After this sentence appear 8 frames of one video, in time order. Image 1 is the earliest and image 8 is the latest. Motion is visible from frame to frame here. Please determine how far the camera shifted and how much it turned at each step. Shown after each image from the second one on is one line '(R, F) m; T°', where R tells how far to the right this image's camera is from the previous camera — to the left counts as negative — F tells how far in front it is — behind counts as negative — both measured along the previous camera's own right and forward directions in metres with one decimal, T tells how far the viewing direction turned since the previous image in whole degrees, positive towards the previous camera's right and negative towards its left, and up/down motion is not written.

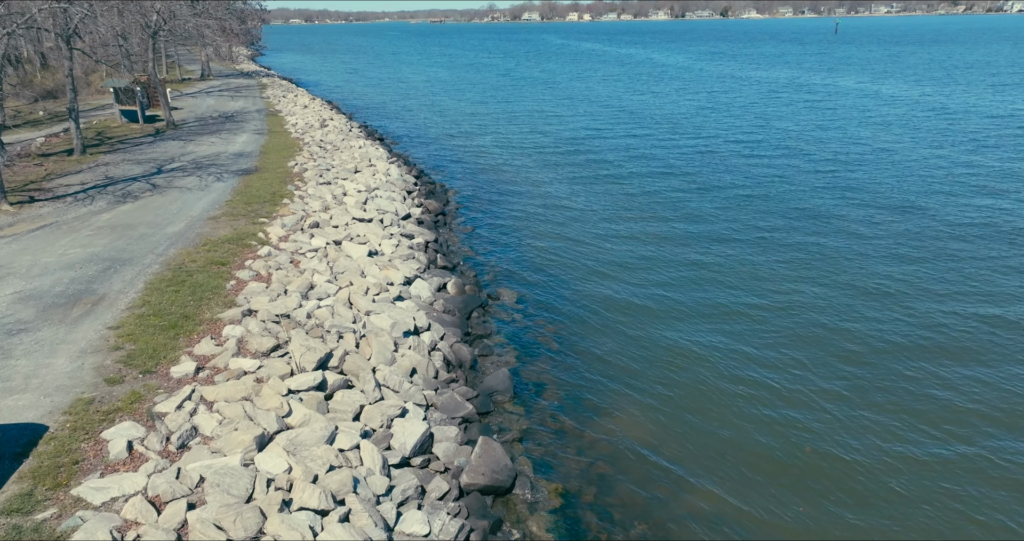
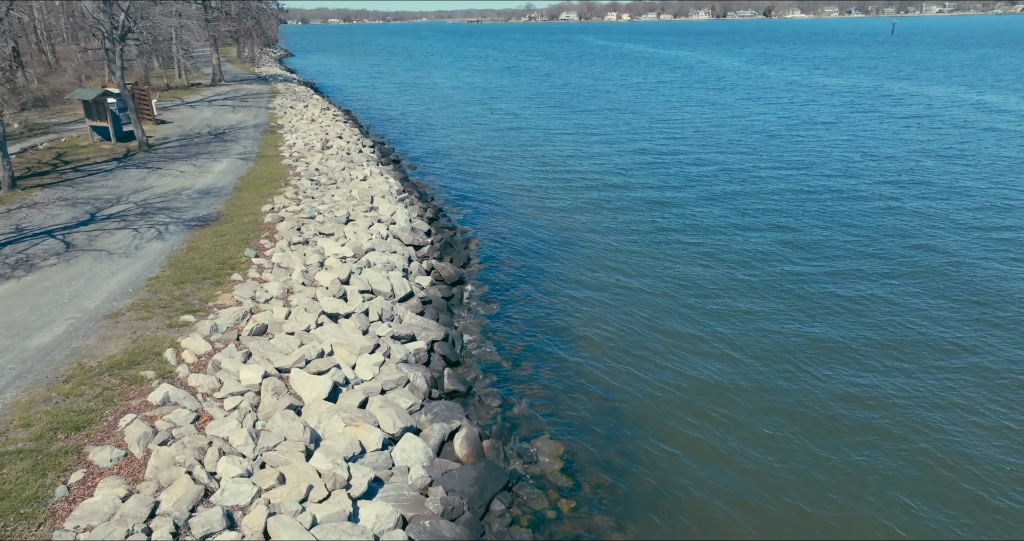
(-0.2, +4.8) m; -3°
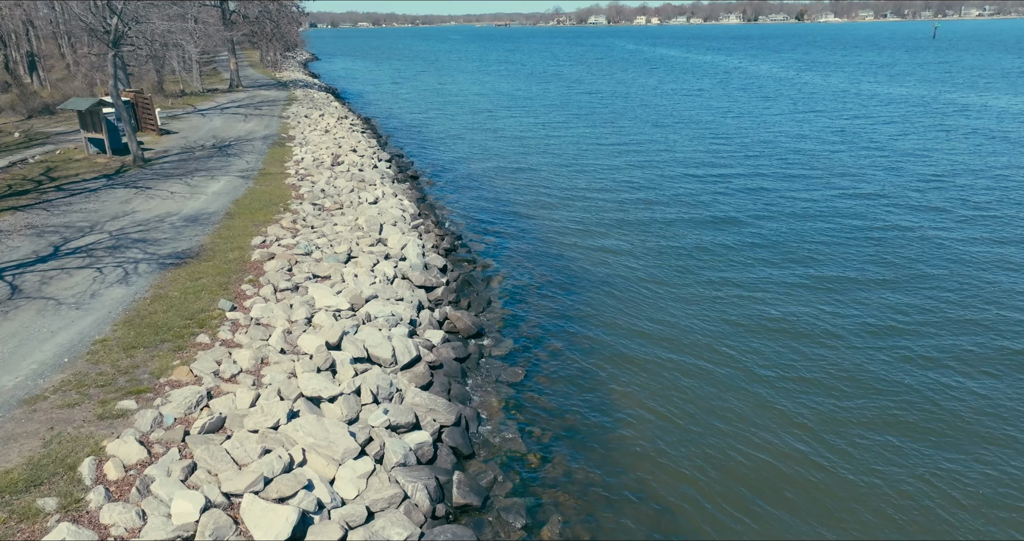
(-0.1, +2.2) m; -2°
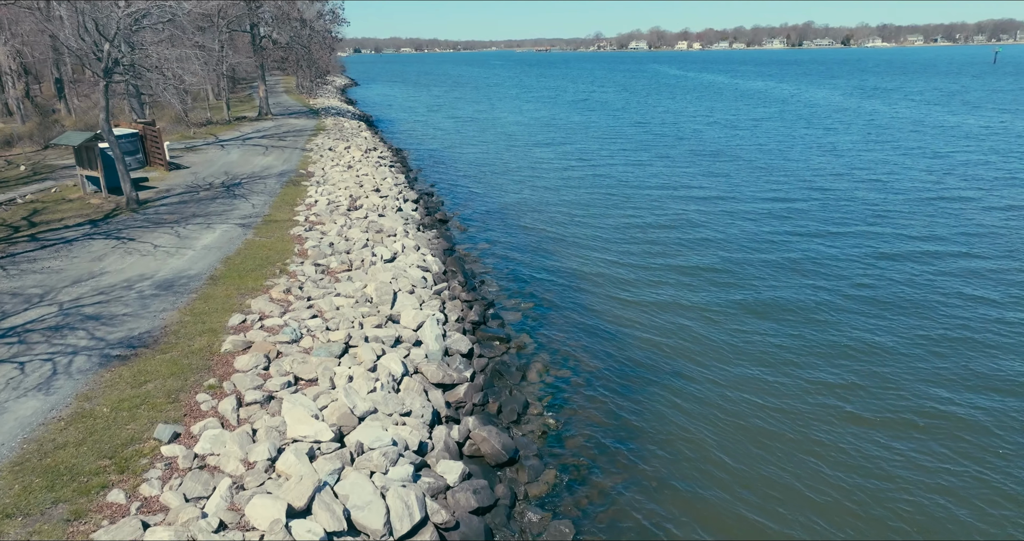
(-0.1, +2.9) m; -3°
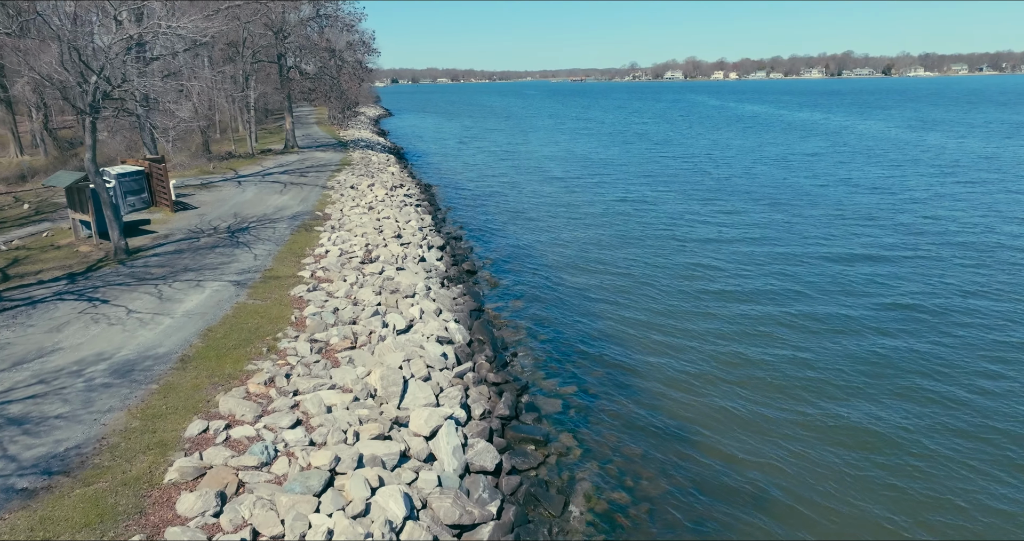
(-0.1, +2.5) m; -3°
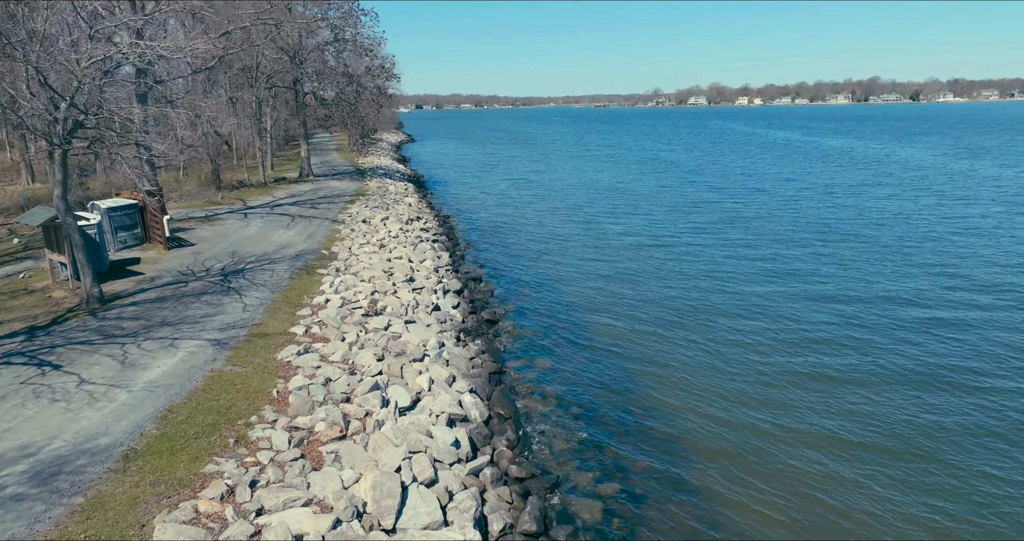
(-0.1, +2.1) m; -2°
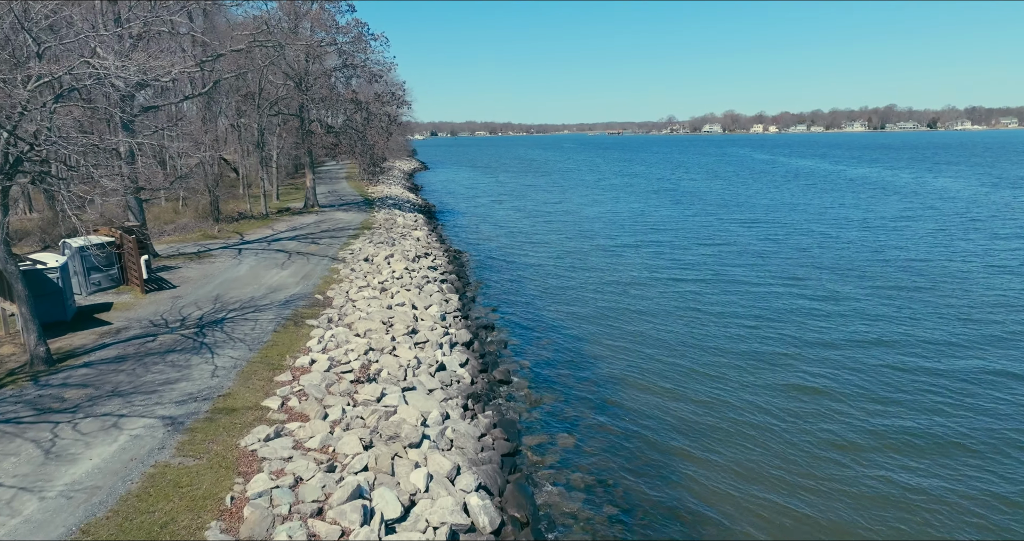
(-0.1, +2.1) m; -1°
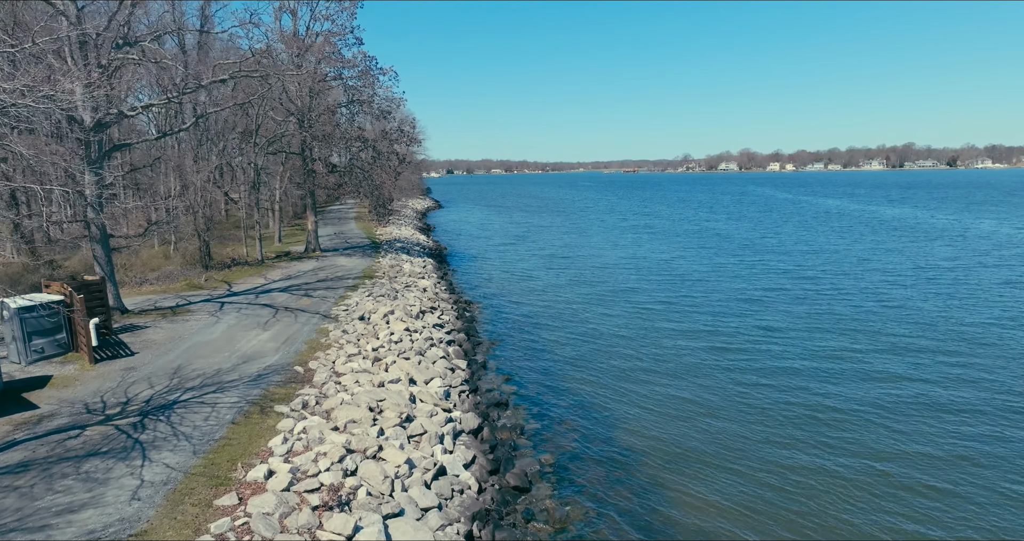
(-0.1, +2.9) m; -1°
